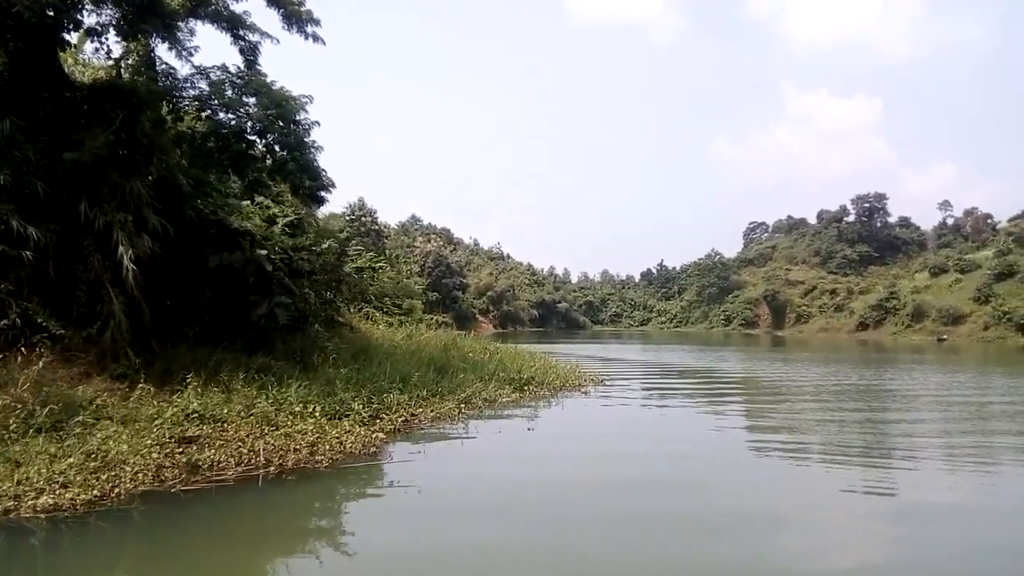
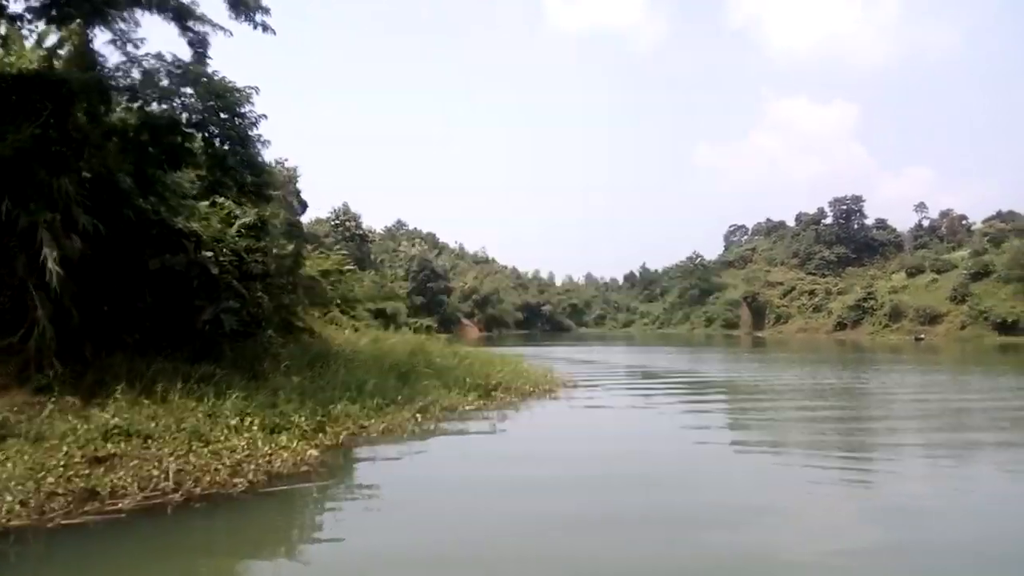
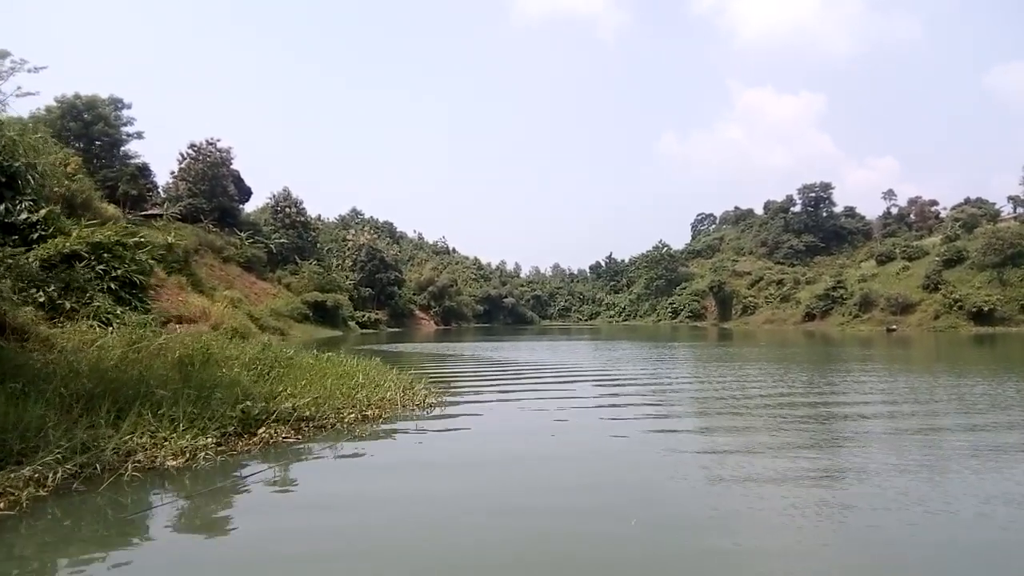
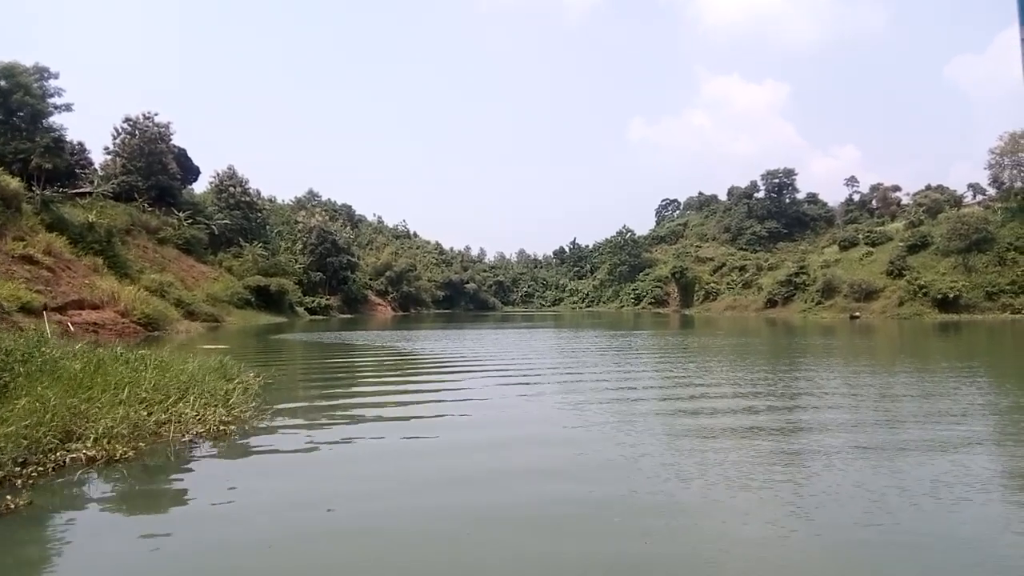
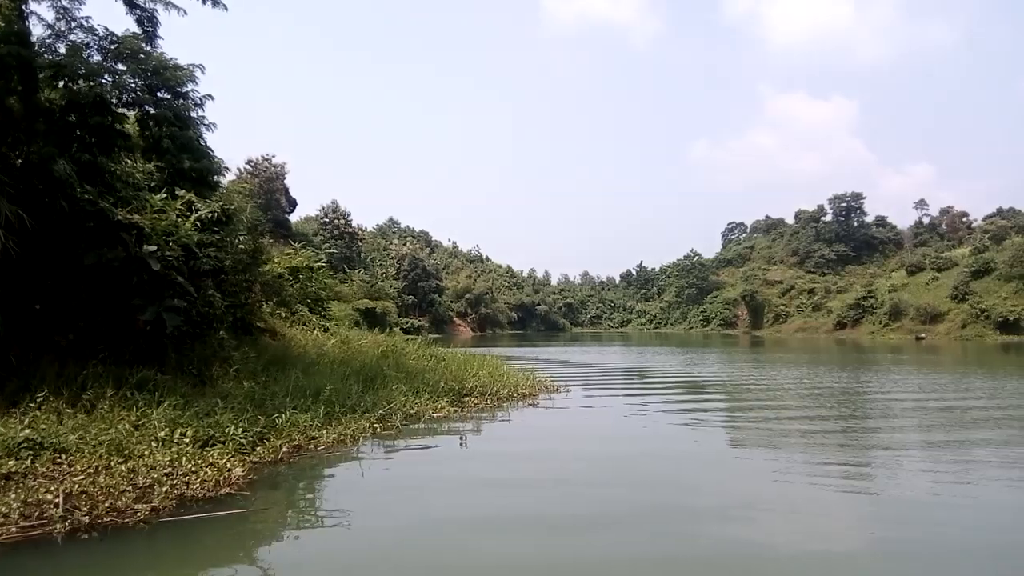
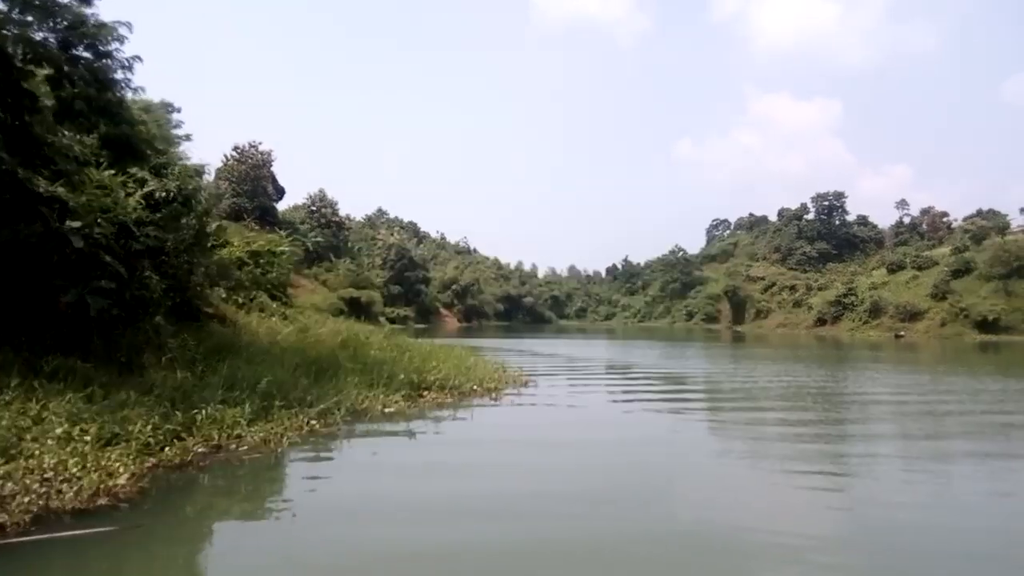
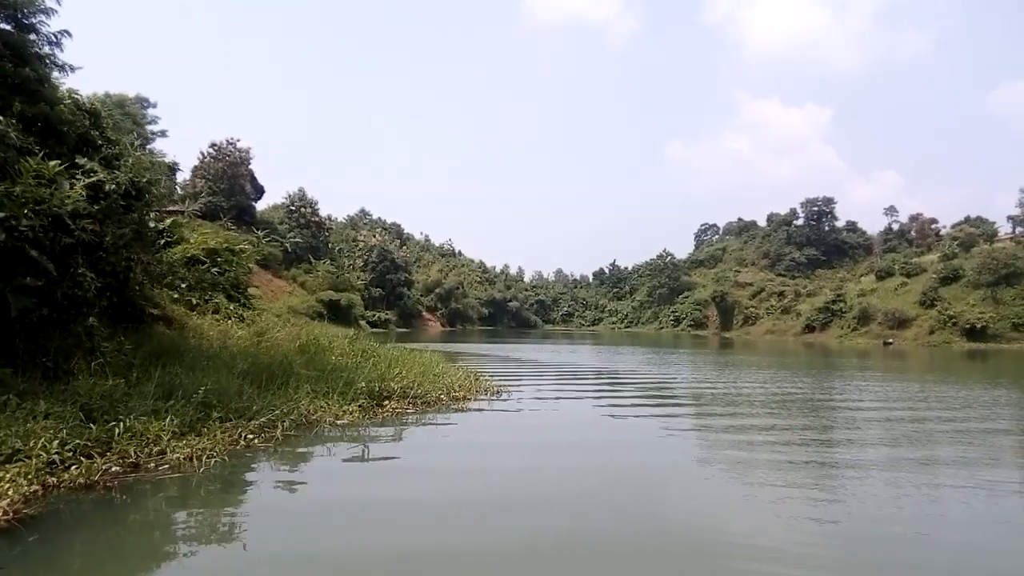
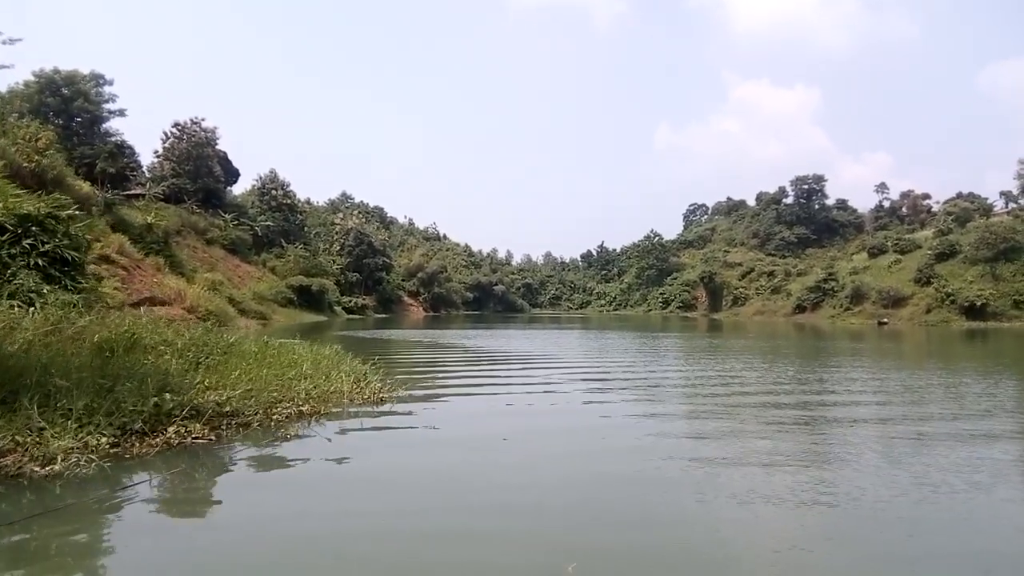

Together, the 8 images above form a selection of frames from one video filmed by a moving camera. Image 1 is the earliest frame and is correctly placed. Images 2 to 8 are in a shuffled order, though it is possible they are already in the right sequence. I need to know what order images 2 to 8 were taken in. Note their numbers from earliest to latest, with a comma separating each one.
2, 5, 6, 7, 3, 8, 4
